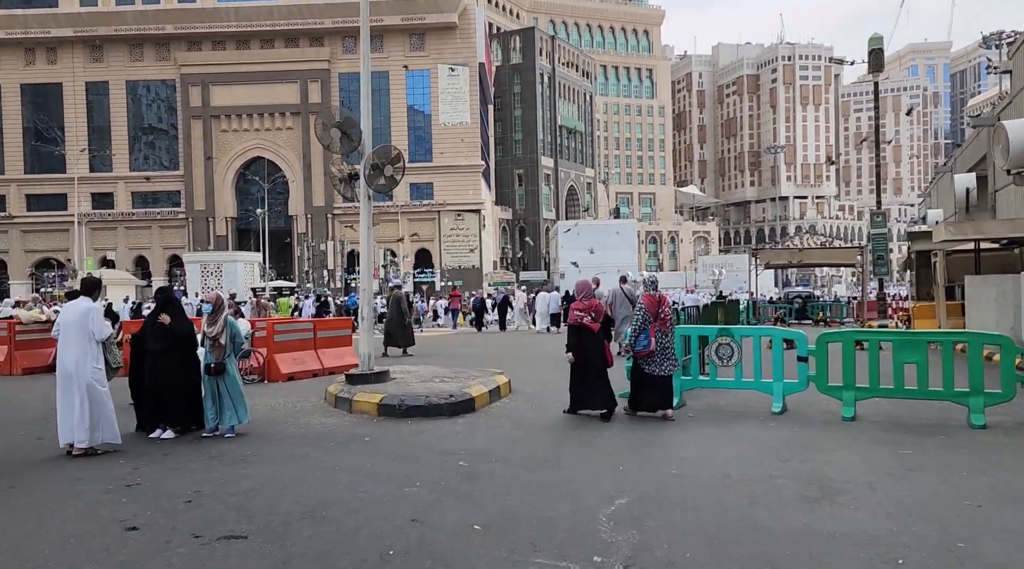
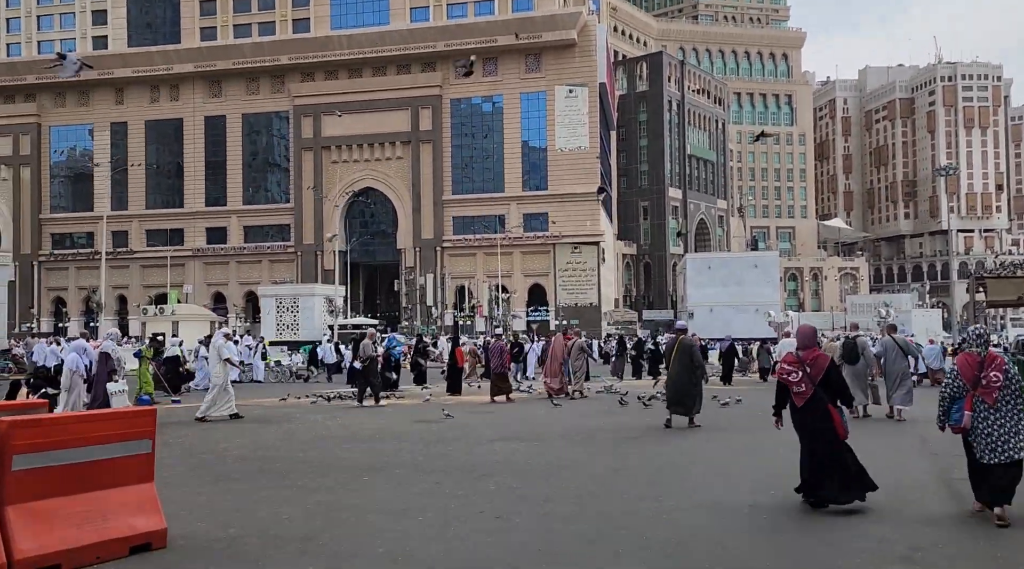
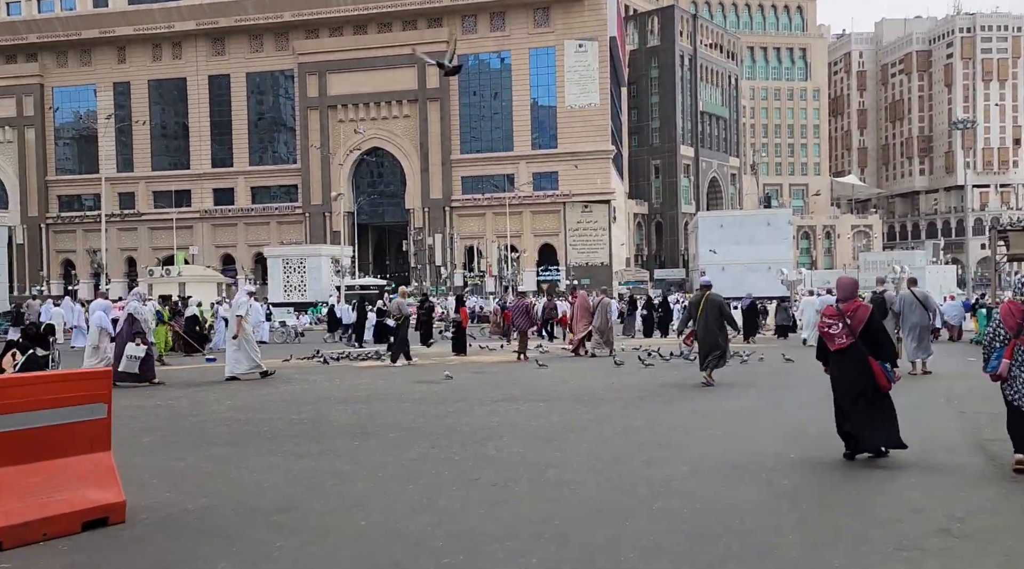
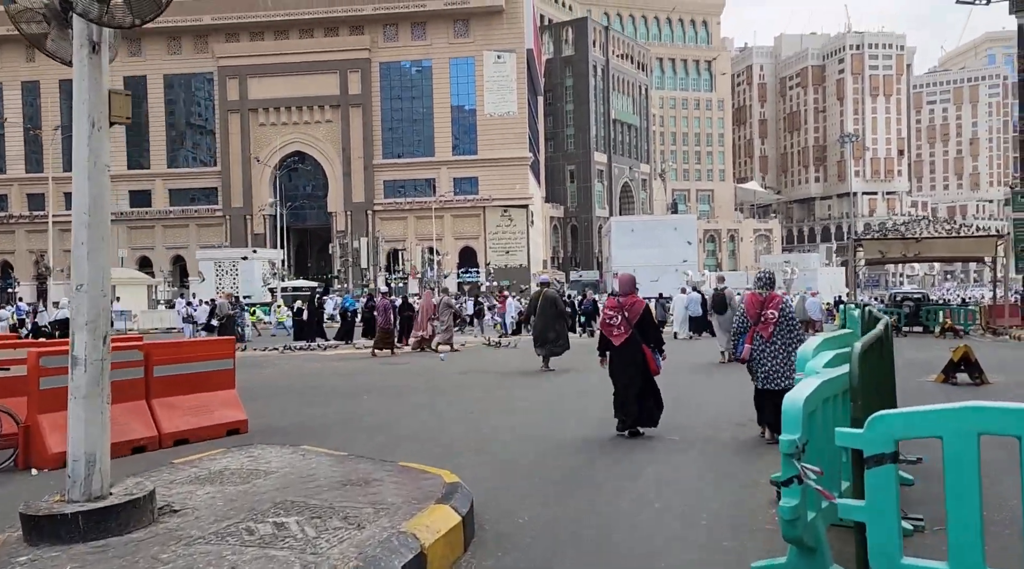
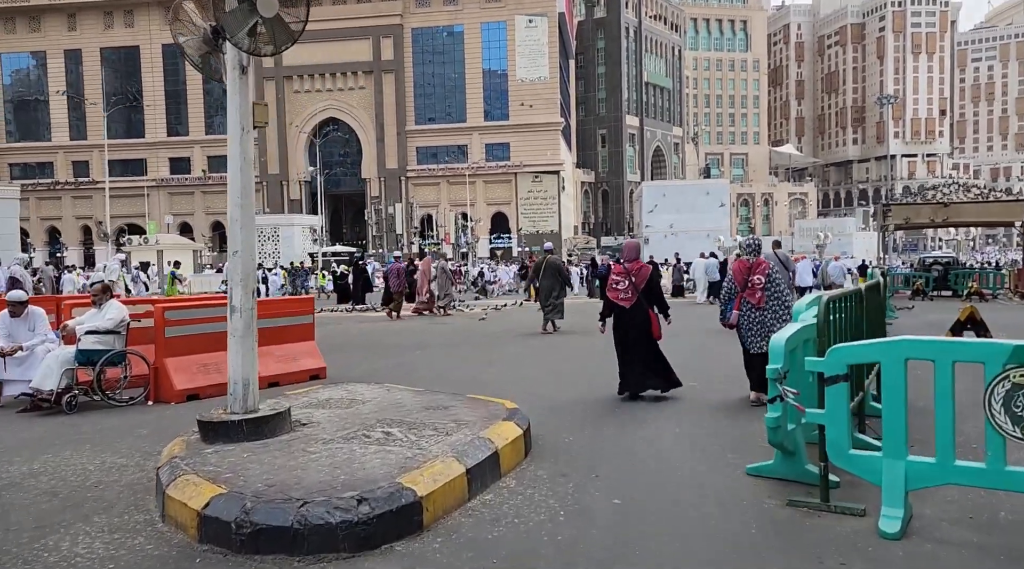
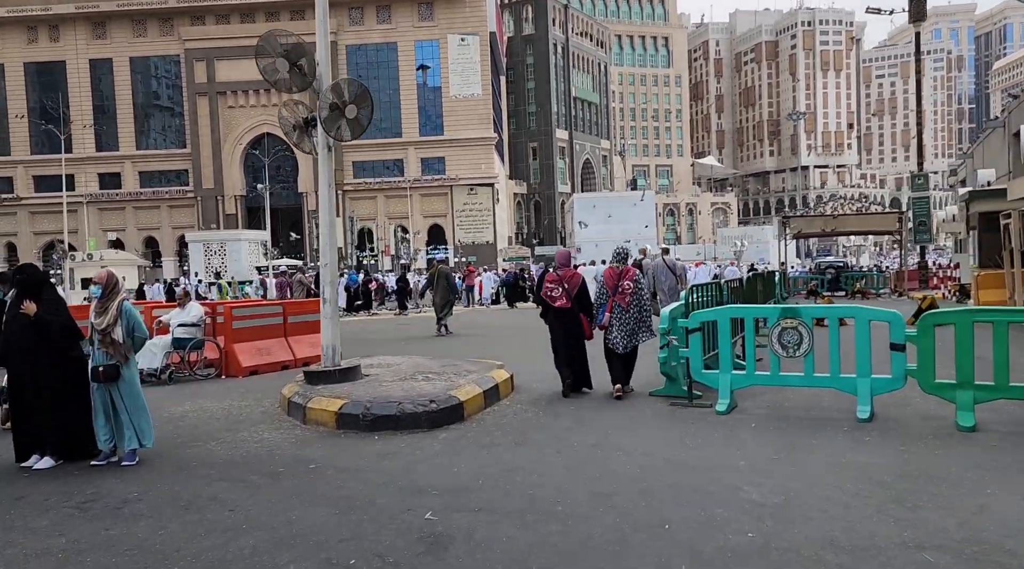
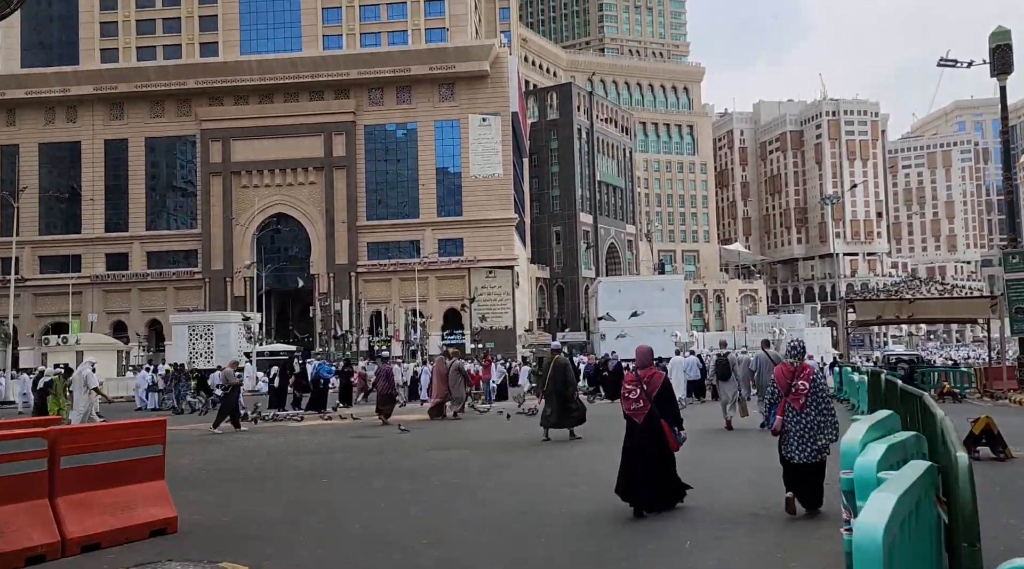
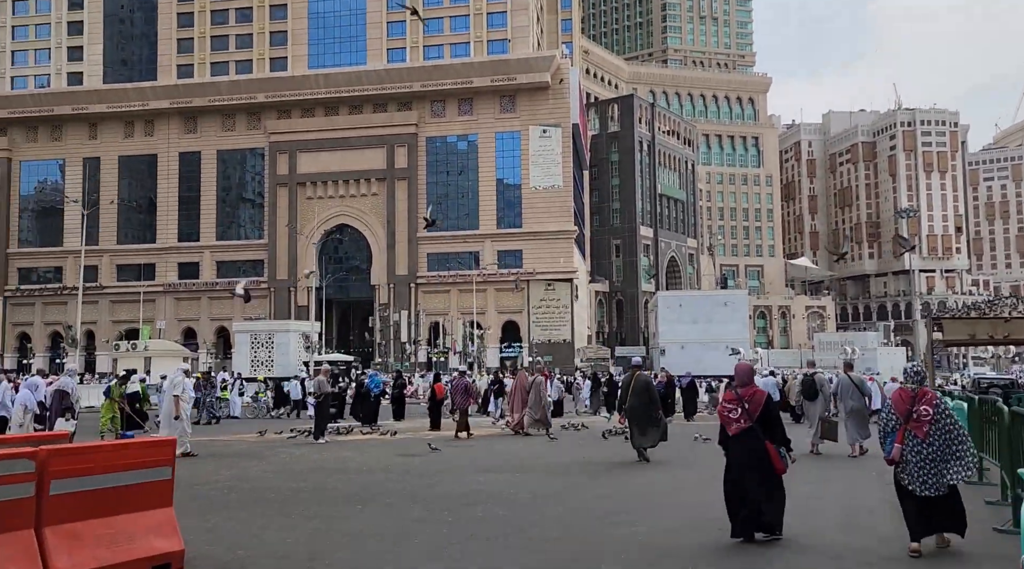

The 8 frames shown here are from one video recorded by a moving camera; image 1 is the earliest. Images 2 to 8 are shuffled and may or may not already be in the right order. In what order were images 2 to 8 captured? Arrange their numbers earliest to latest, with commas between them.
6, 5, 4, 7, 8, 2, 3
